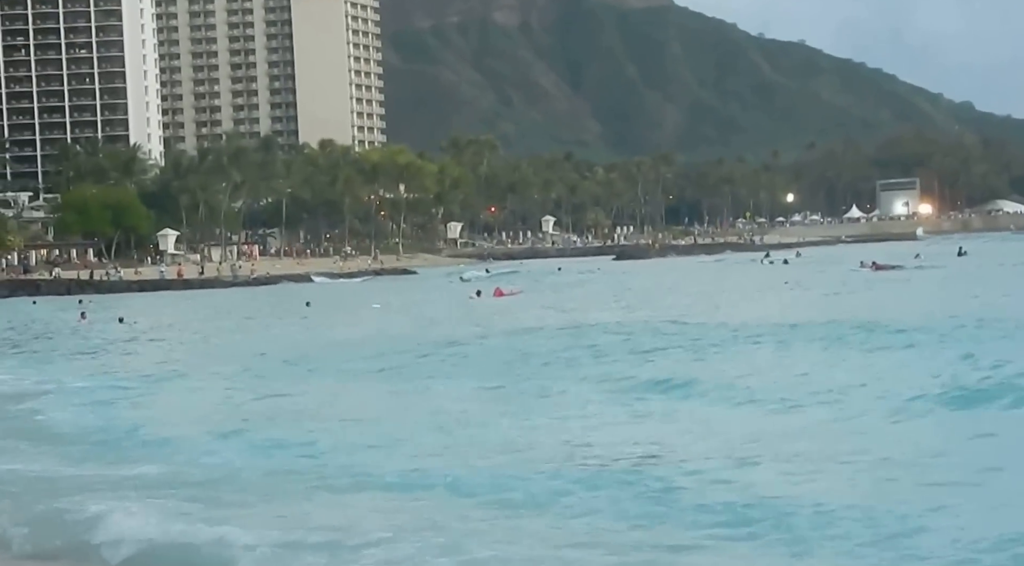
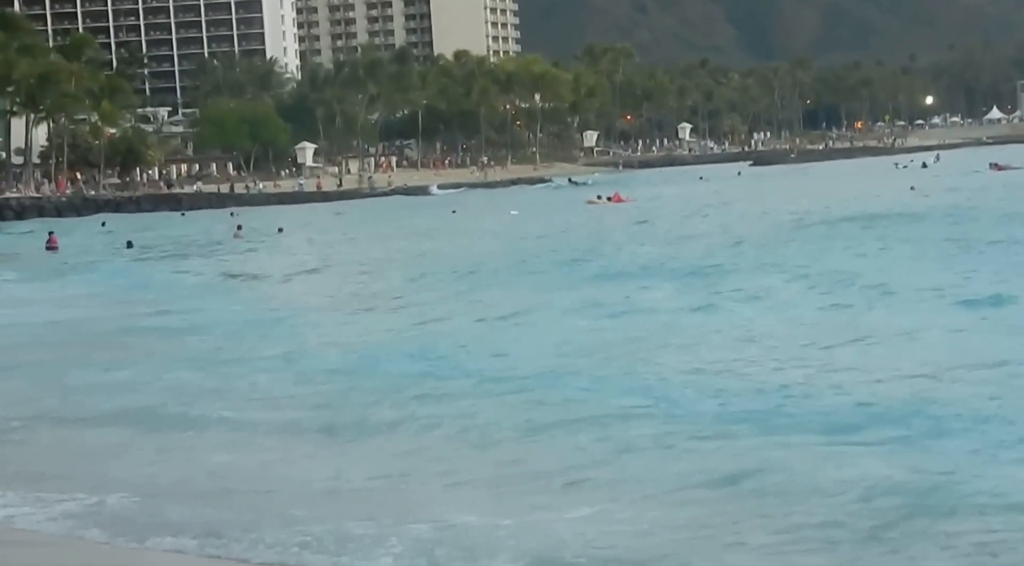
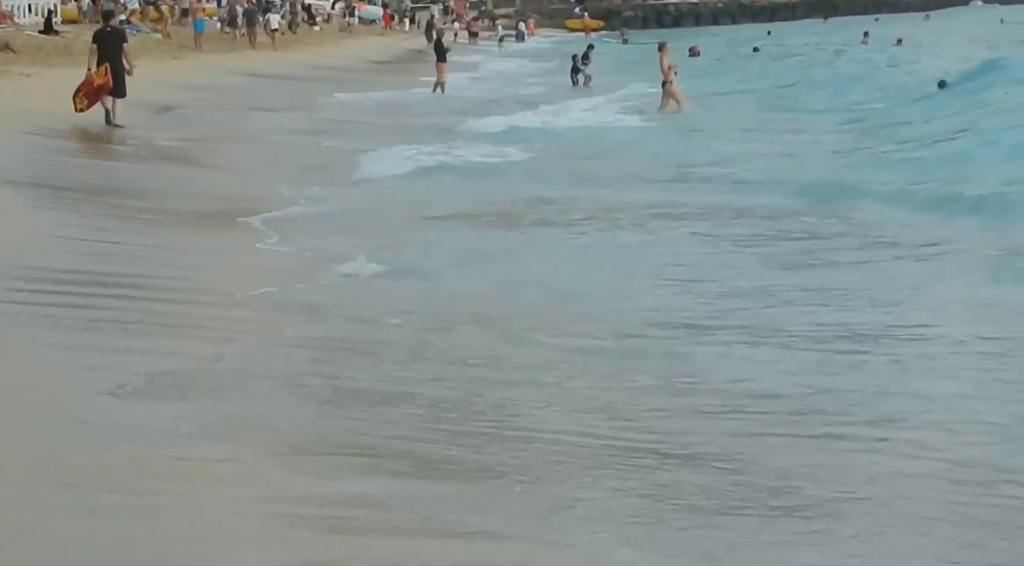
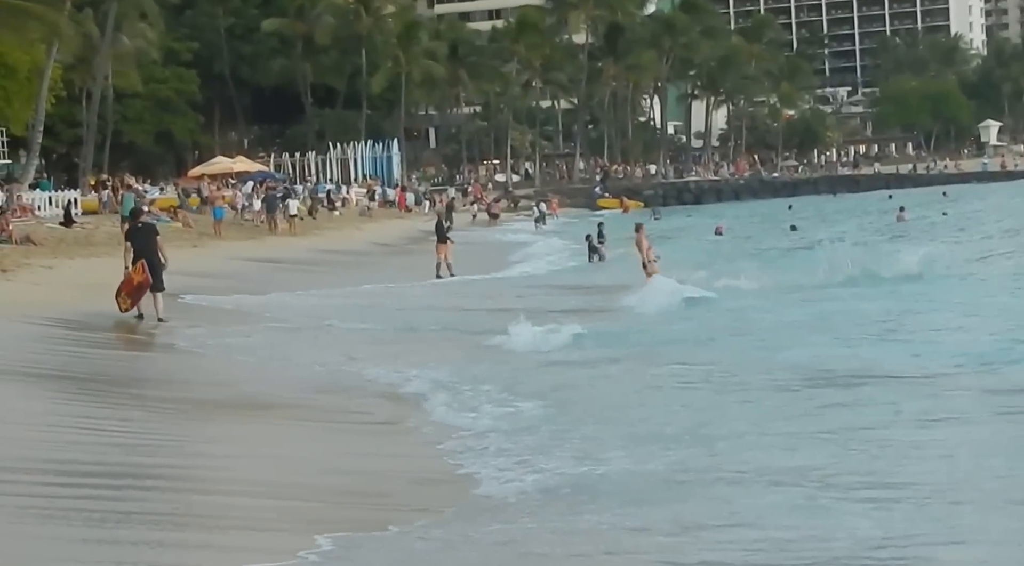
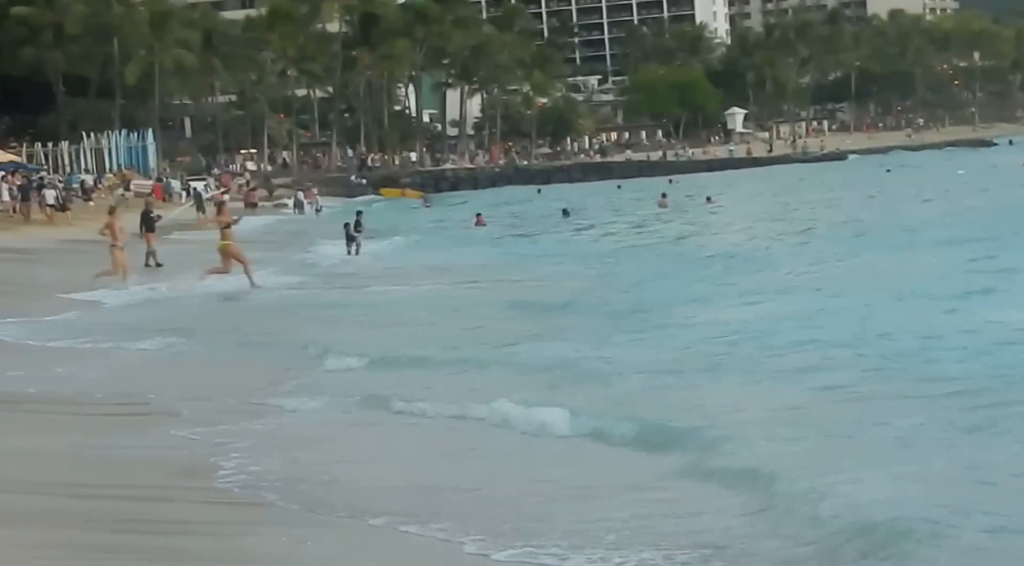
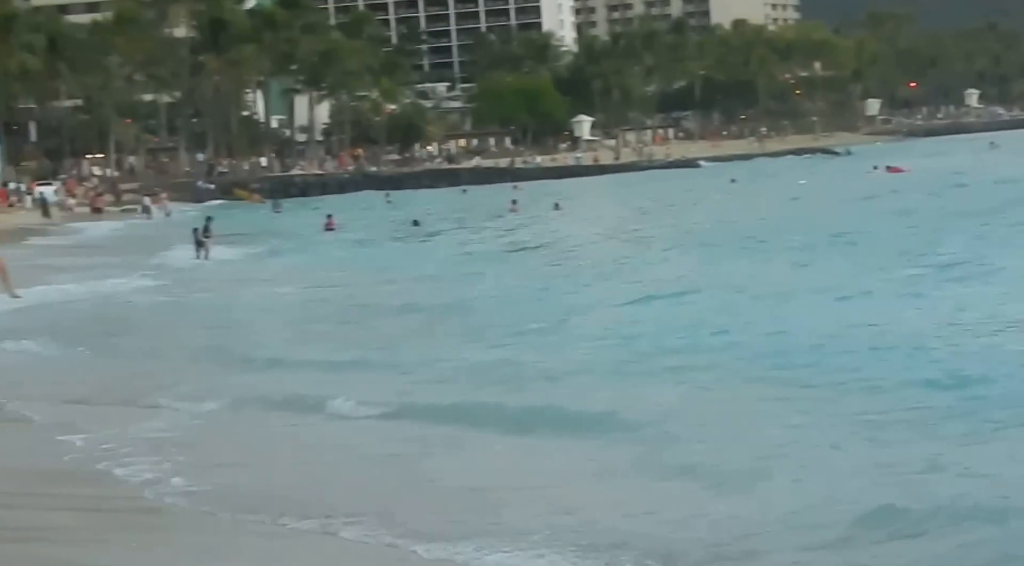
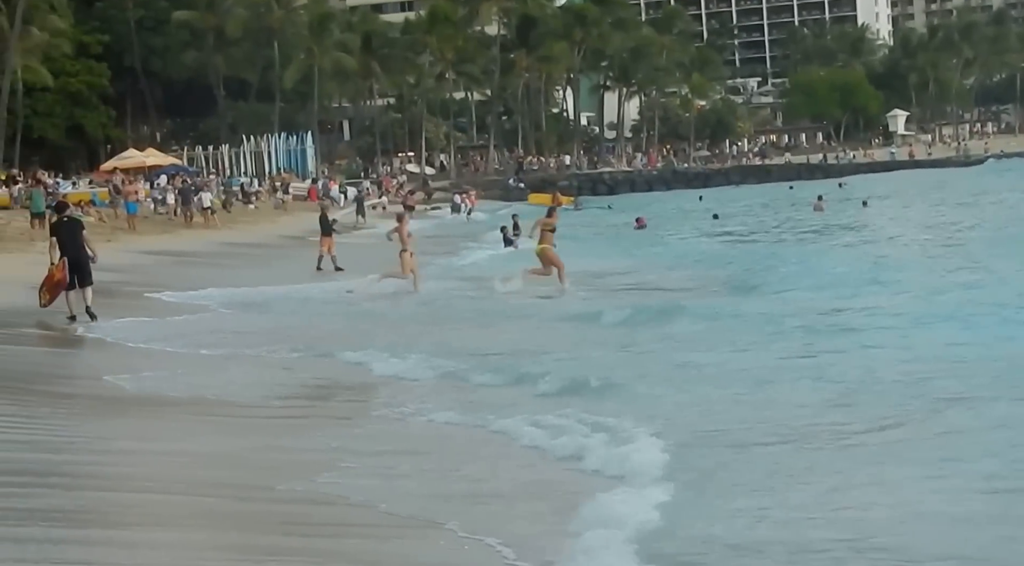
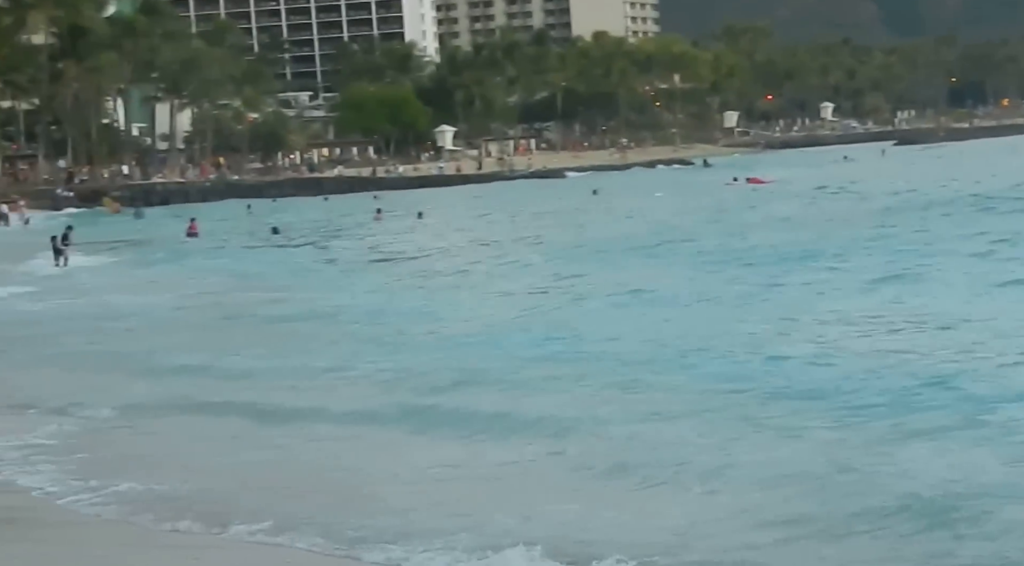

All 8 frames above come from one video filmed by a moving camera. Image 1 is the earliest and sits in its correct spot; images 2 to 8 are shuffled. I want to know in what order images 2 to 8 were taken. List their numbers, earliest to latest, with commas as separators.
2, 8, 6, 5, 7, 4, 3
